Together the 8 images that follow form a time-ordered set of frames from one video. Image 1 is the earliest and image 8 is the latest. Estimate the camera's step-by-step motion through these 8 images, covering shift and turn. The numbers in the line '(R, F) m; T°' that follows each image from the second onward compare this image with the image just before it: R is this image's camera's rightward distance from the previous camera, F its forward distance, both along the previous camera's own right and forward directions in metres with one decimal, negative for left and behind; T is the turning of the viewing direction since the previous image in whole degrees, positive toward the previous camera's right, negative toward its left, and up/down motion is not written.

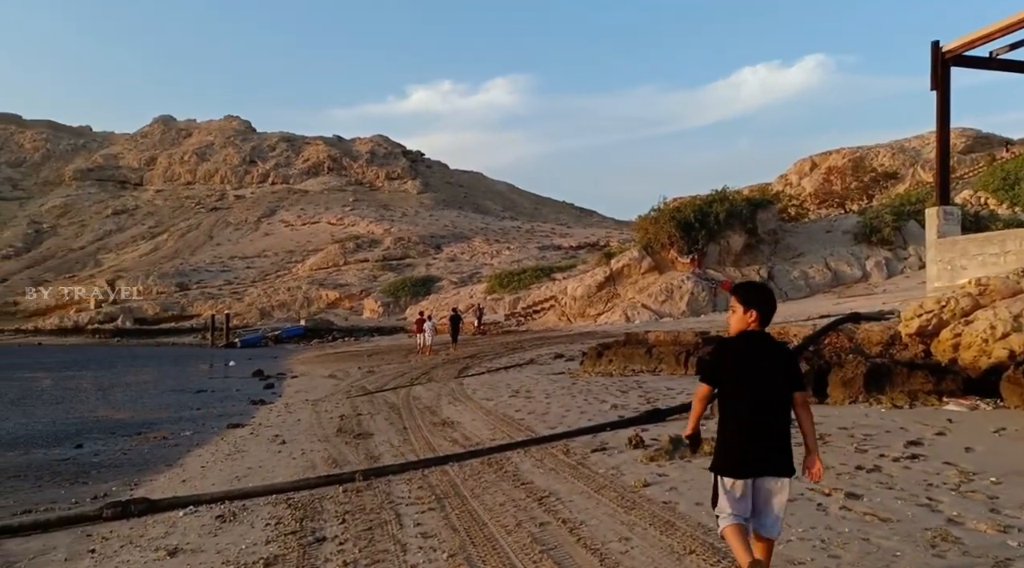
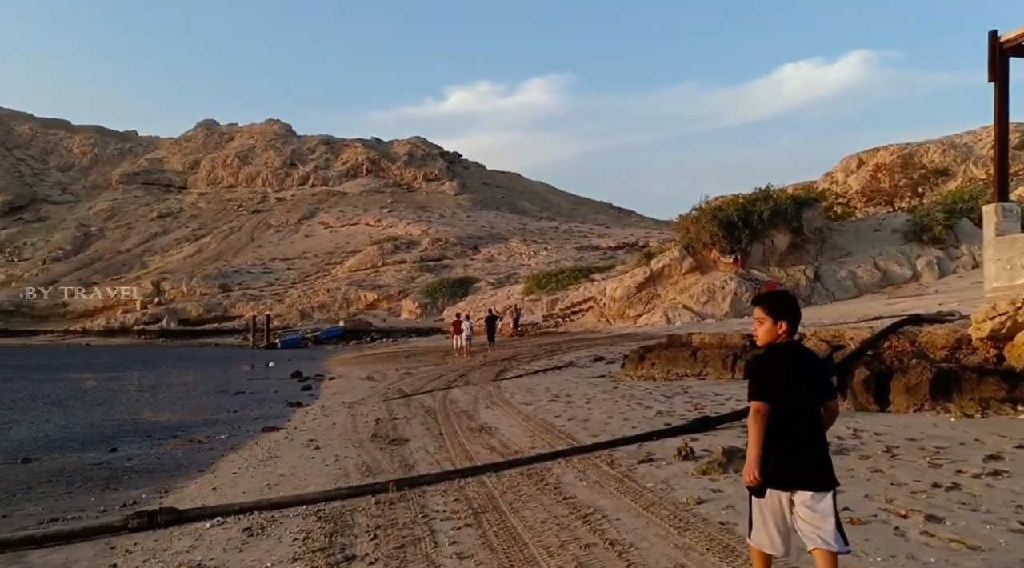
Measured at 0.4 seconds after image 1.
(0.0, +0.4) m; -2°
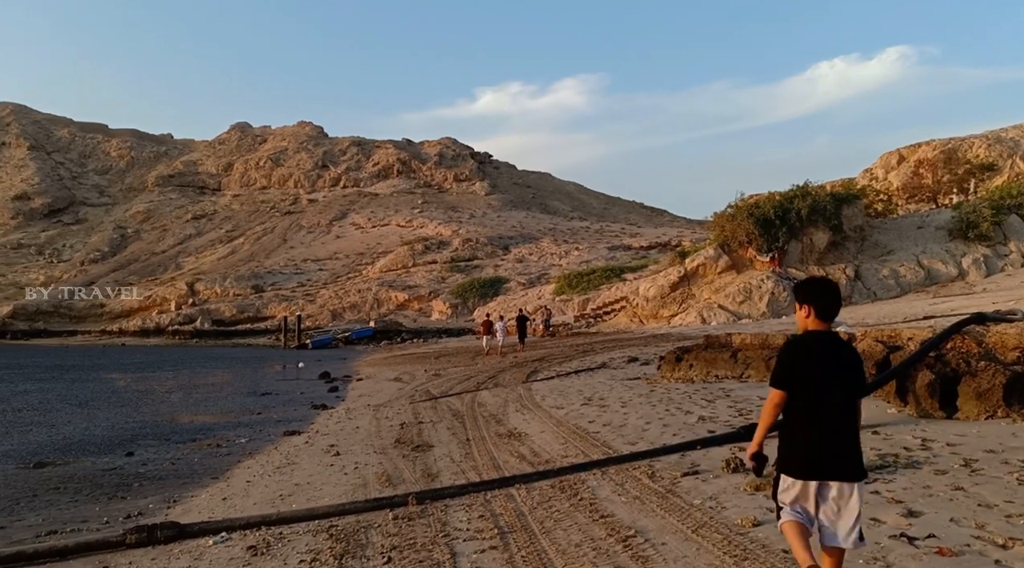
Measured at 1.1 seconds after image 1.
(0.0, +0.6) m; -2°
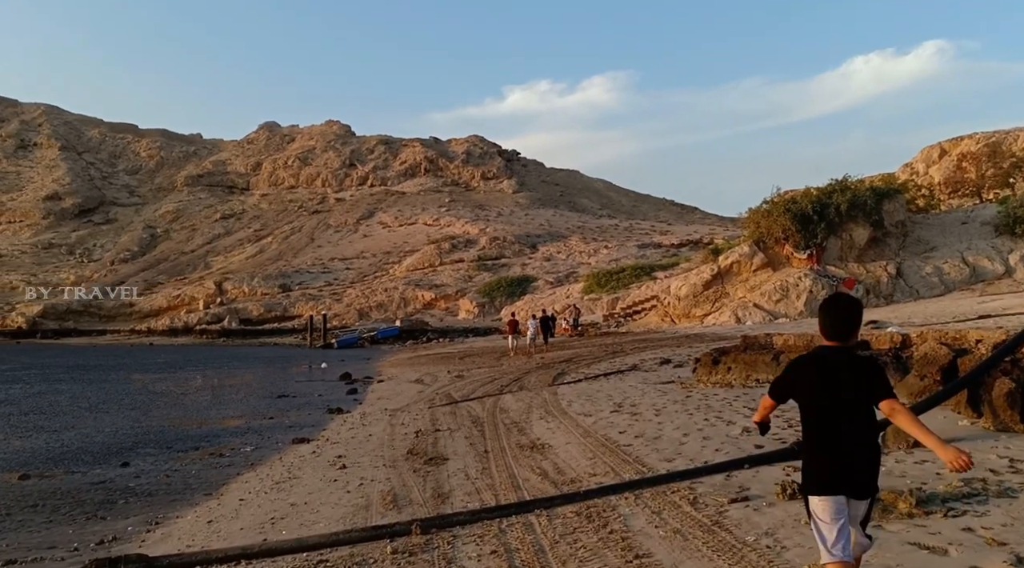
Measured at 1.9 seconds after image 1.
(+0.1, +0.8) m; -2°
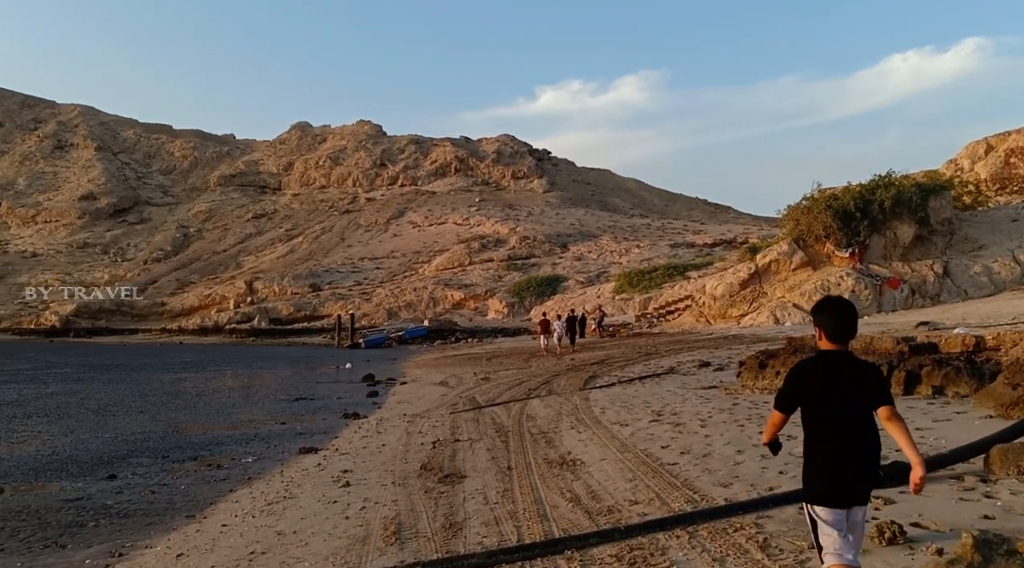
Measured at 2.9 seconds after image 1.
(0.0, +1.1) m; -2°
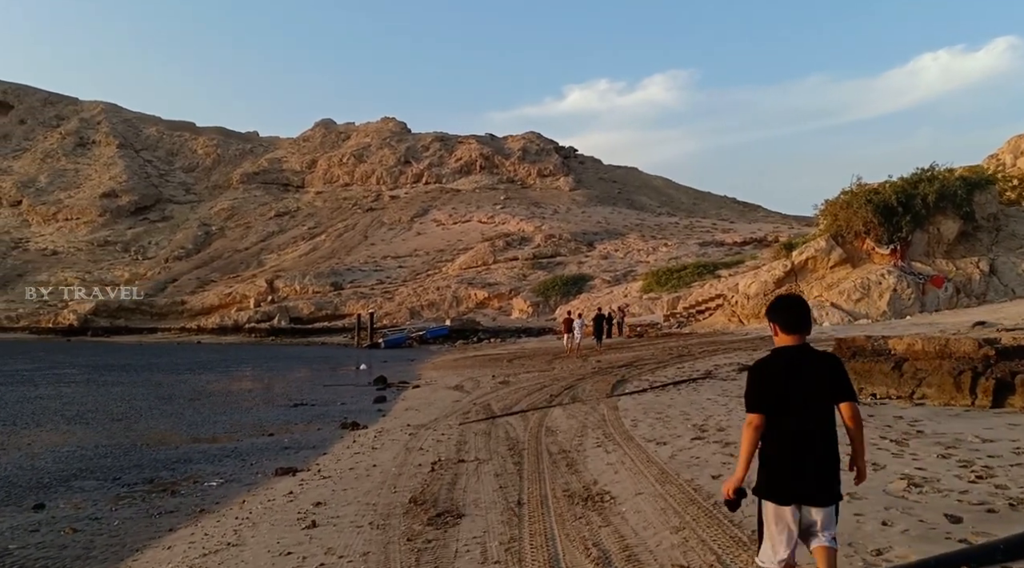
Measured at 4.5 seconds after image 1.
(+0.1, +1.6) m; -2°
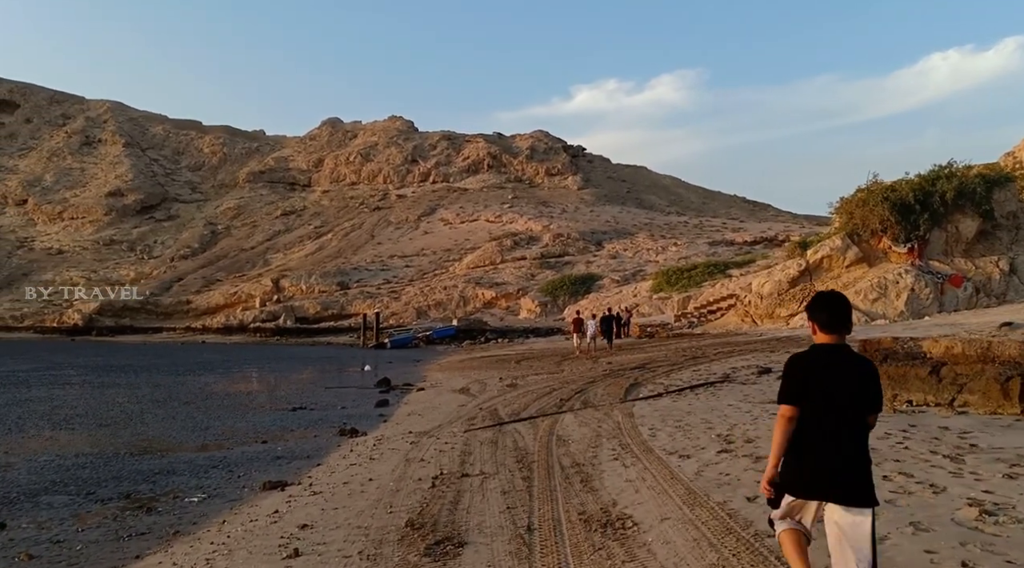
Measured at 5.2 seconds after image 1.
(0.0, +0.7) m; 0°
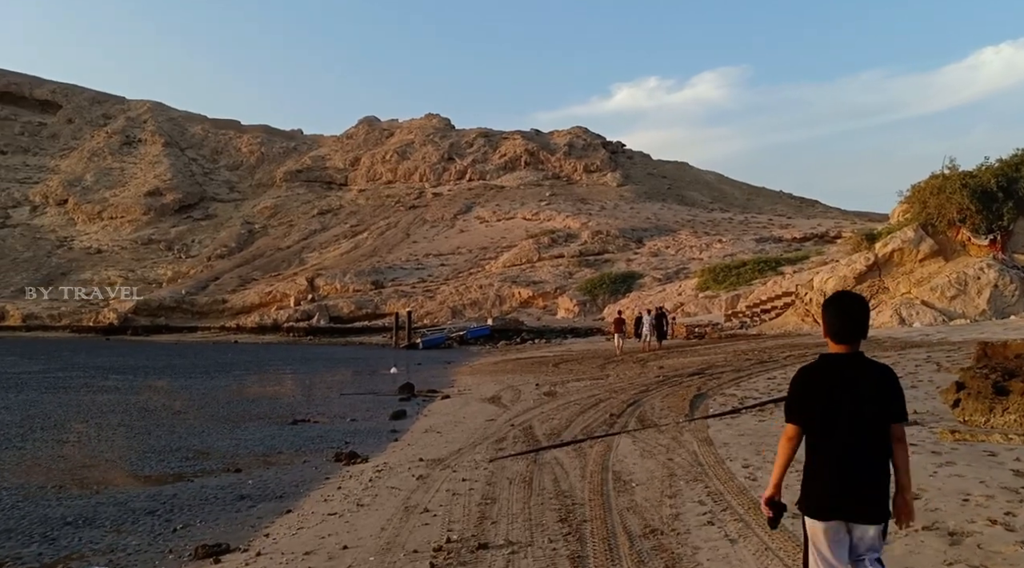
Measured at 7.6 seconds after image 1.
(0.0, +2.5) m; -2°
